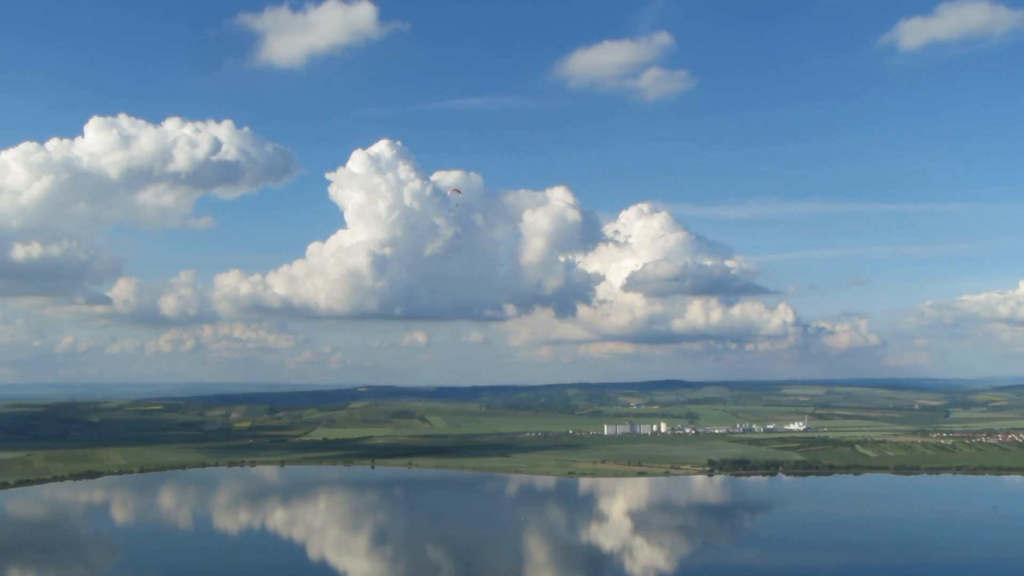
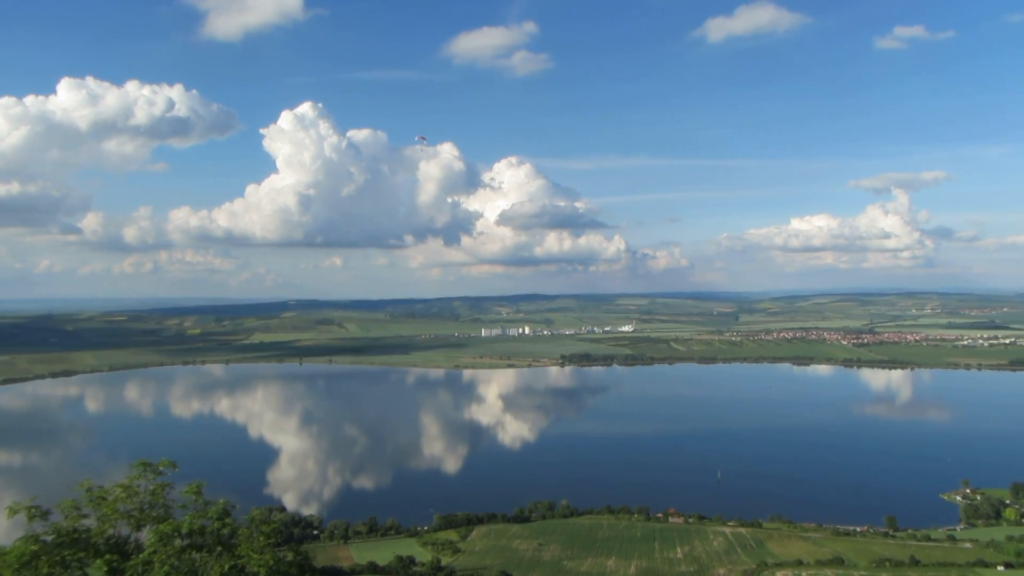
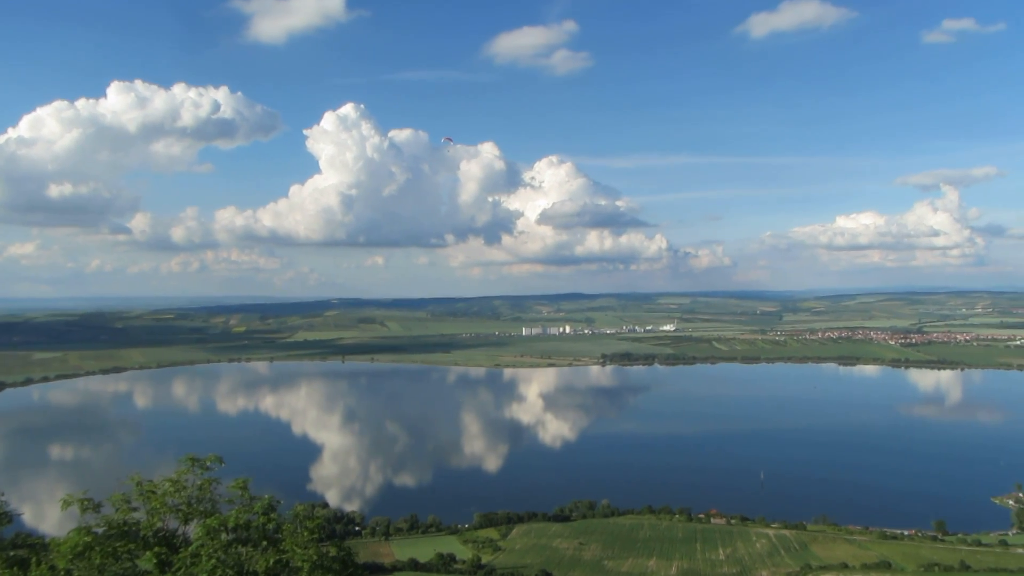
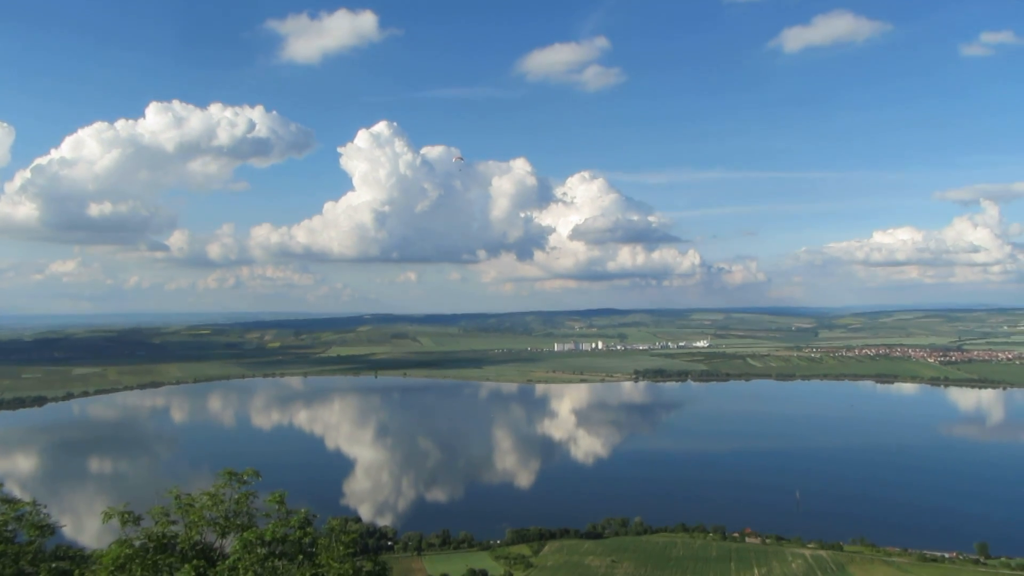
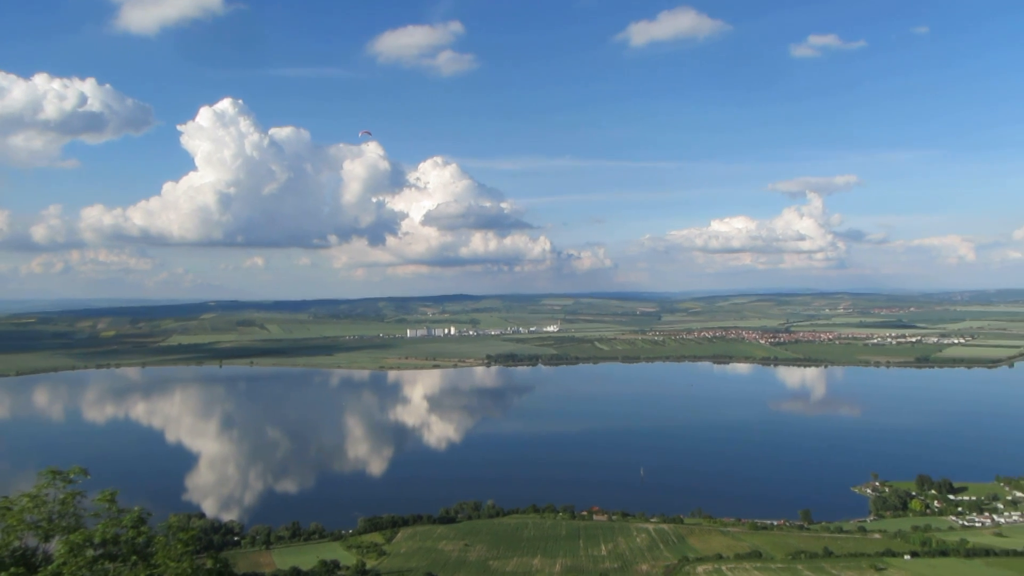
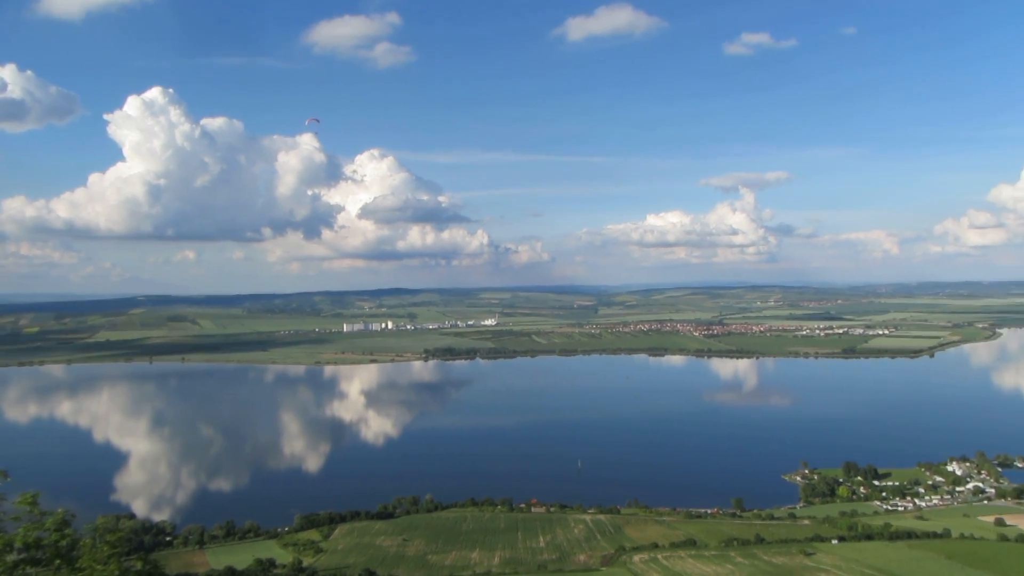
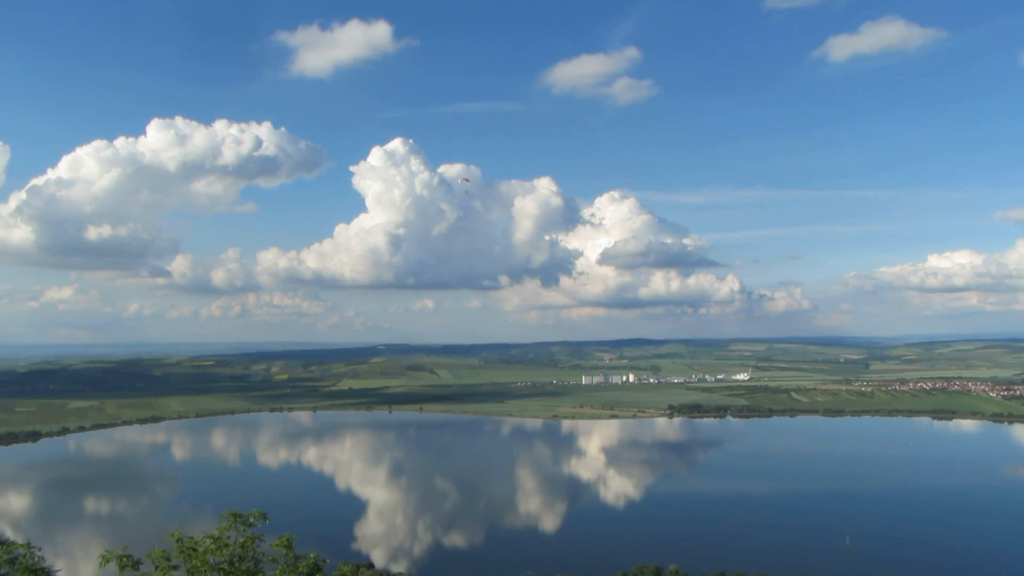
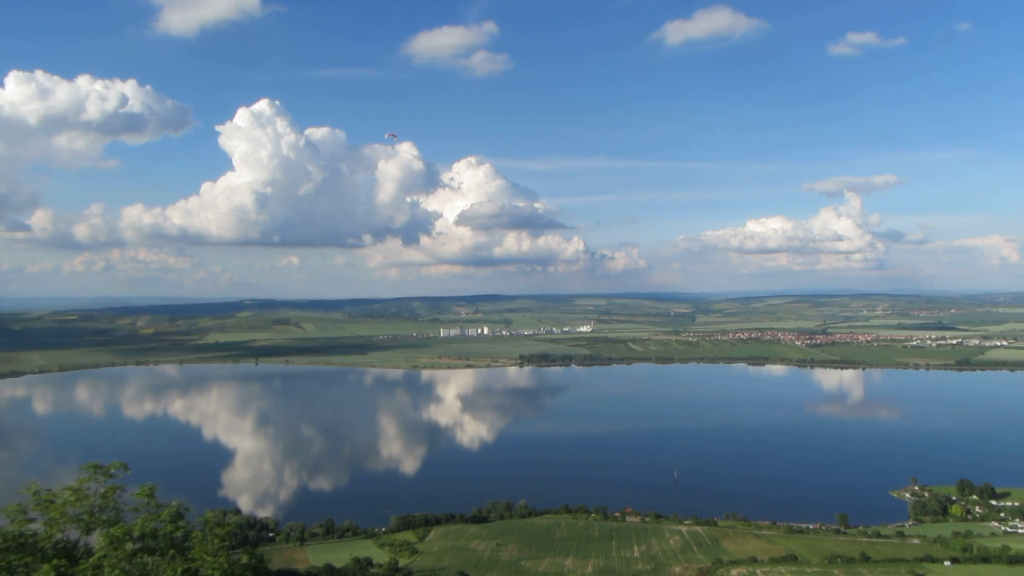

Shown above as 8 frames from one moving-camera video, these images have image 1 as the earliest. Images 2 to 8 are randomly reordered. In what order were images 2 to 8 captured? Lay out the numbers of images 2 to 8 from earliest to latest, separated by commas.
7, 4, 3, 2, 8, 5, 6
